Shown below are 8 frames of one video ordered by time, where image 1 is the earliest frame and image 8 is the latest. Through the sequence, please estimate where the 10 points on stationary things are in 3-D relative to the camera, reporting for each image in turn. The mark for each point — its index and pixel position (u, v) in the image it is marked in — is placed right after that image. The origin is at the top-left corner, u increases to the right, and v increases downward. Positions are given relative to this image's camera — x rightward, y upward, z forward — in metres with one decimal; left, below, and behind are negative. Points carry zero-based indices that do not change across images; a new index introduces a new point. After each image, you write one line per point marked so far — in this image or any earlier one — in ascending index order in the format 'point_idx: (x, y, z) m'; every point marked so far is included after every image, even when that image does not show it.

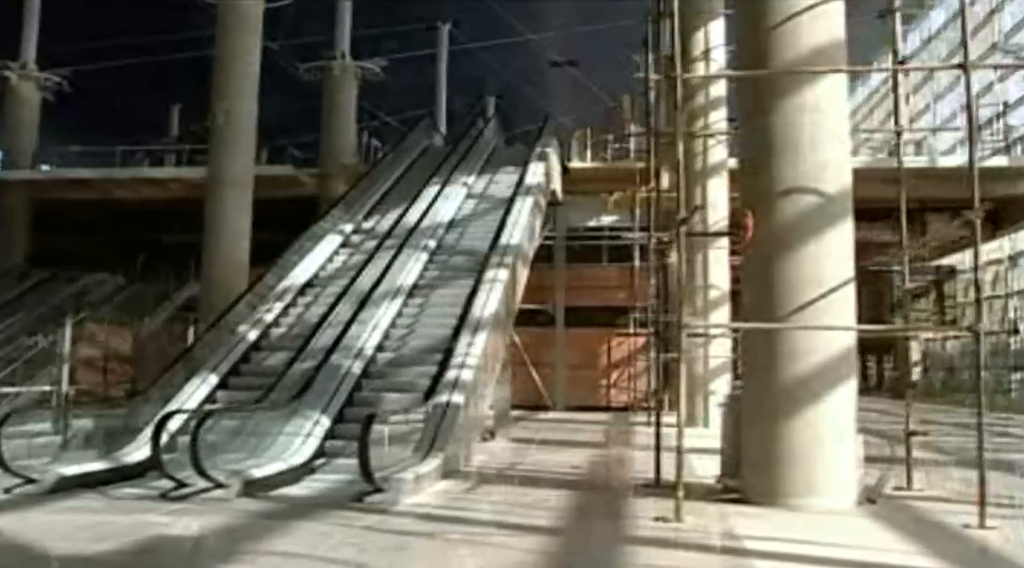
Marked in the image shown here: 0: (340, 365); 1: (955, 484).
0: (-2.3, -1.1, +10.1) m
1: (+4.9, -2.2, +8.6) m
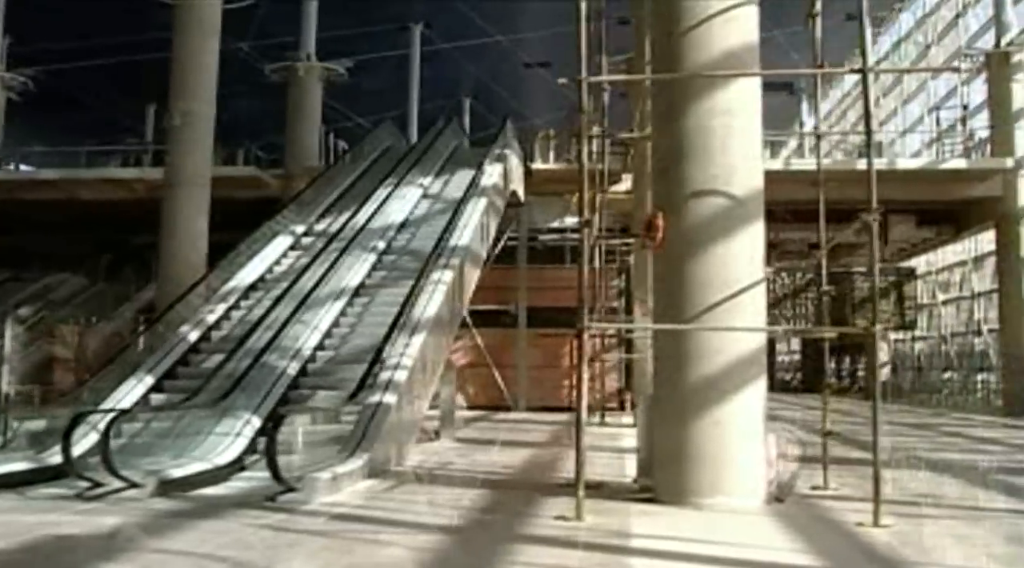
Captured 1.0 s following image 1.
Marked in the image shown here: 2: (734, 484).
0: (-3.1, -1.1, +10.1) m
1: (+4.0, -2.3, +8.7) m
2: (+2.0, -1.8, +6.8) m
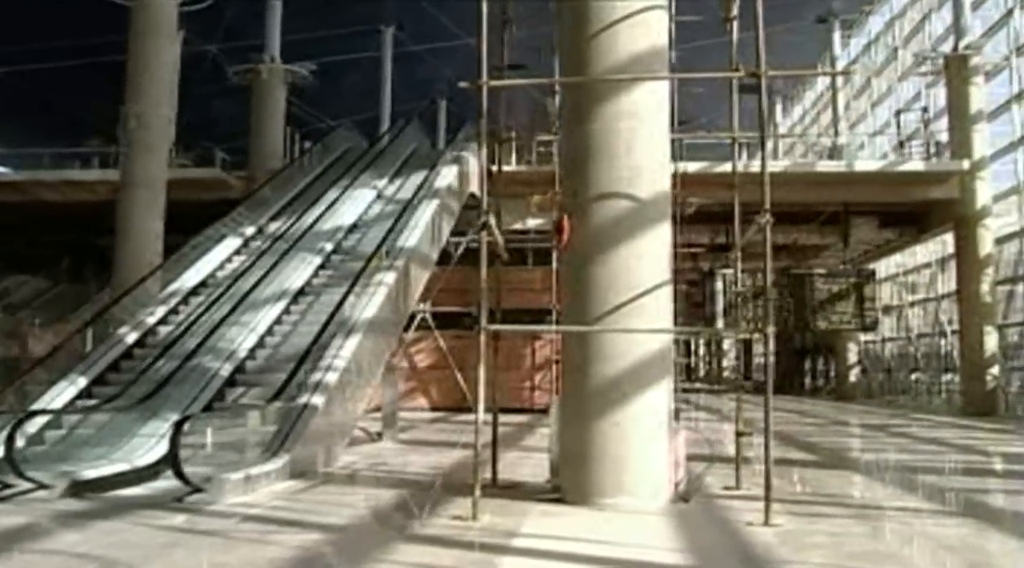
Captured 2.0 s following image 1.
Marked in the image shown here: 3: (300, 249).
0: (-4.0, -1.1, +10.1) m
1: (+3.1, -2.3, +8.8) m
2: (+1.1, -1.8, +6.8) m
3: (-3.7, +0.6, +13.3) m
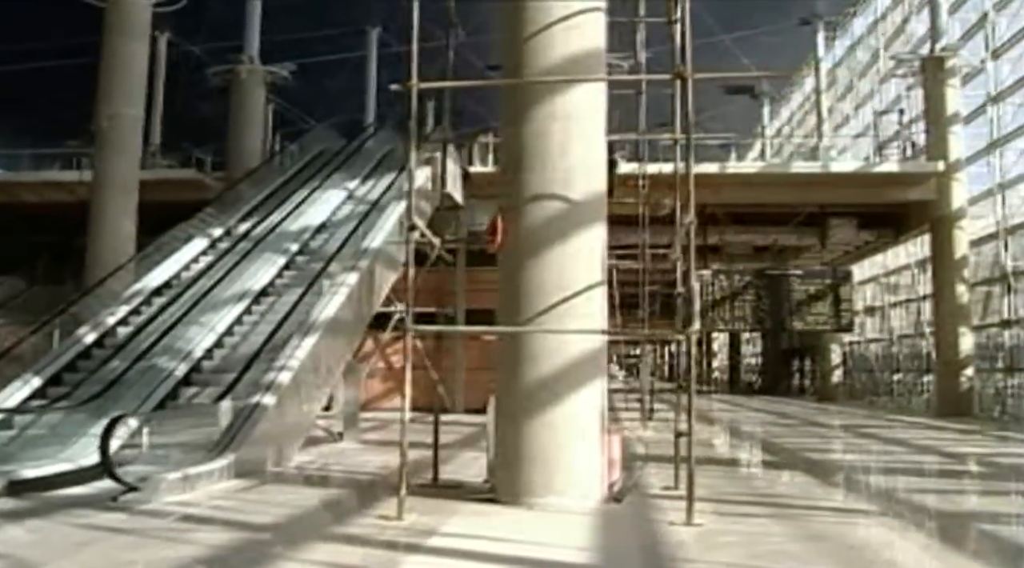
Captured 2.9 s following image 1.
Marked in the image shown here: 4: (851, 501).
0: (-4.6, -1.1, +10.1) m
1: (+2.5, -2.3, +8.8) m
2: (+0.5, -1.8, +6.9) m
3: (-4.3, +0.6, +13.3) m
4: (+3.2, -2.1, +7.3) m
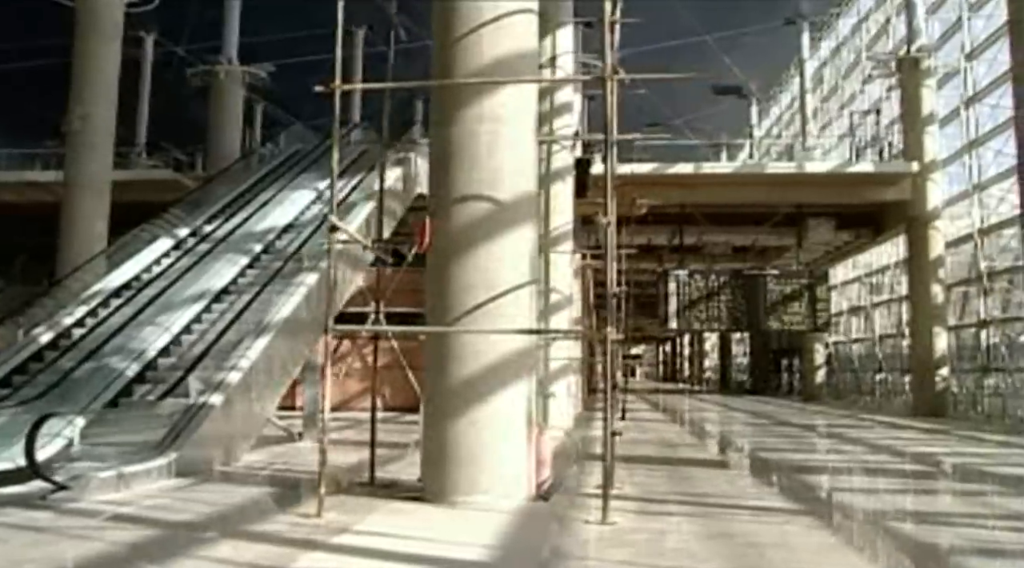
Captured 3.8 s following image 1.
0: (-5.3, -1.1, +10.2) m
1: (+1.8, -2.3, +8.9) m
2: (-0.2, -1.8, +6.9) m
3: (-5.0, +0.6, +13.4) m
4: (+2.6, -2.1, +7.3) m
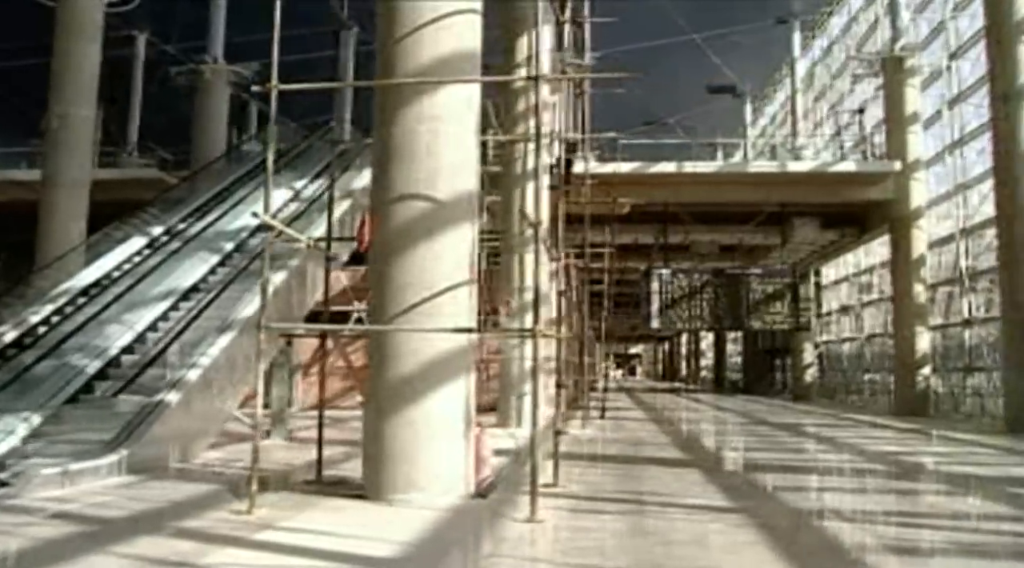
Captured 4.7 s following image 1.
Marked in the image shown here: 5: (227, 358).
0: (-5.9, -1.1, +10.3) m
1: (+1.3, -2.3, +8.9) m
2: (-0.8, -1.8, +7.0) m
3: (-5.5, +0.6, +13.5) m
4: (+2.0, -2.1, +7.4) m
5: (-3.9, -1.0, +10.5) m
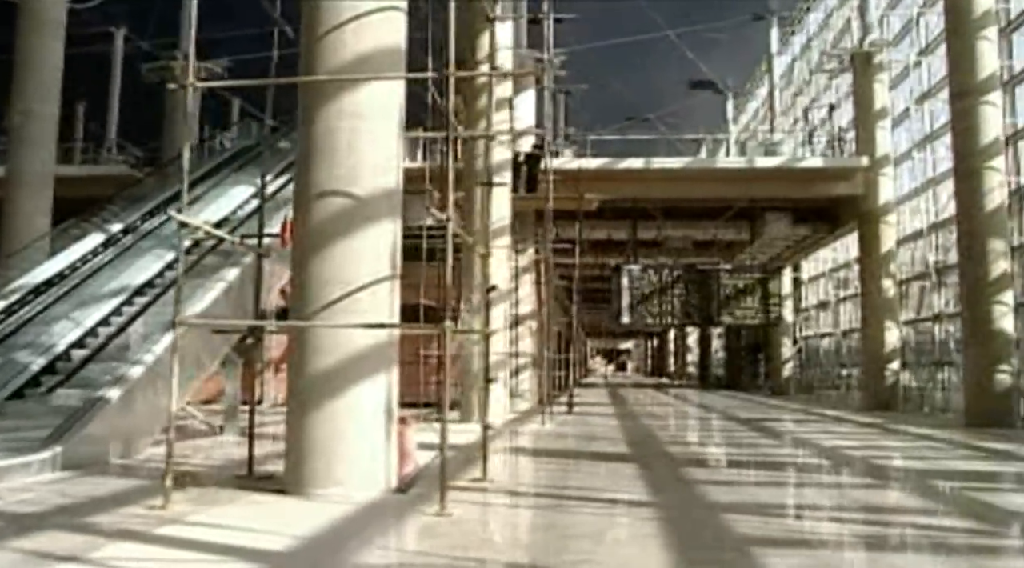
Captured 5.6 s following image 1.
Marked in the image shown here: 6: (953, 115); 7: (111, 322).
0: (-6.6, -1.1, +10.3) m
1: (+0.5, -2.2, +9.0) m
2: (-1.5, -1.7, +7.0) m
3: (-6.3, +0.7, +13.5) m
4: (+1.2, -2.0, +7.4) m
5: (-4.7, -1.0, +10.5) m
6: (+9.9, +3.8, +17.1) m
7: (-6.1, -0.6, +11.5) m
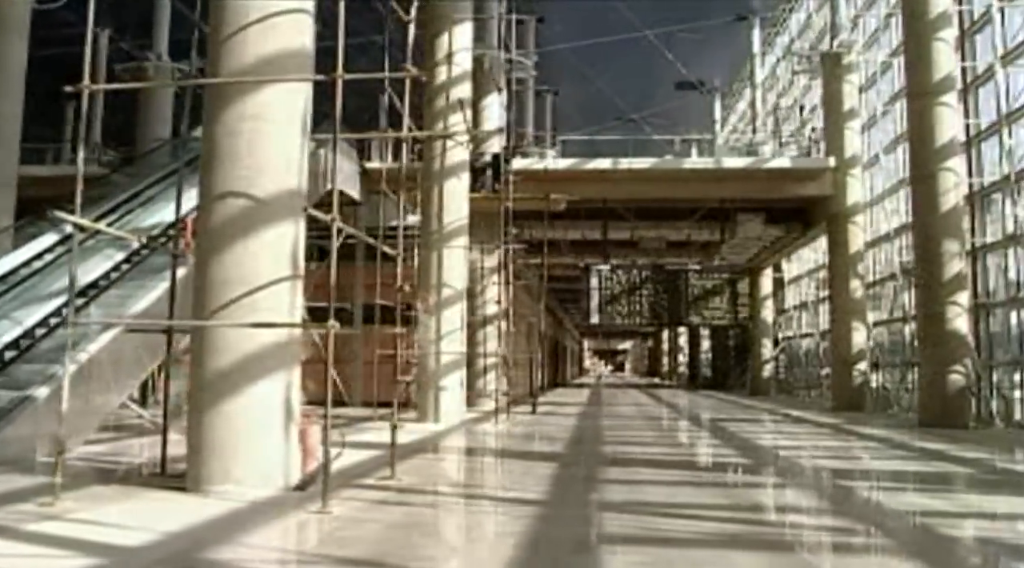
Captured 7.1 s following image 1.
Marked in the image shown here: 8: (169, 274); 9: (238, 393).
0: (-7.6, -1.0, +10.4) m
1: (-0.4, -2.2, +9.0) m
2: (-2.5, -1.7, +7.1) m
3: (-7.2, +0.7, +13.6) m
4: (+0.2, -2.0, +7.5) m
5: (-5.7, -1.0, +10.6) m
6: (+9.0, +3.8, +17.0) m
7: (-7.0, -0.6, +11.6) m
8: (-5.5, +0.2, +12.1) m
9: (-2.6, -1.0, +7.1) m
